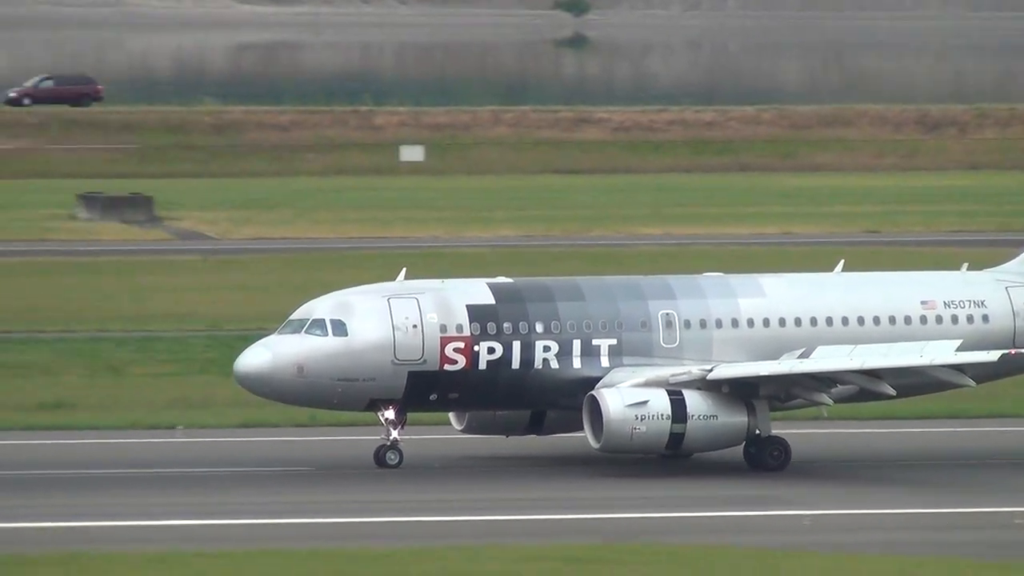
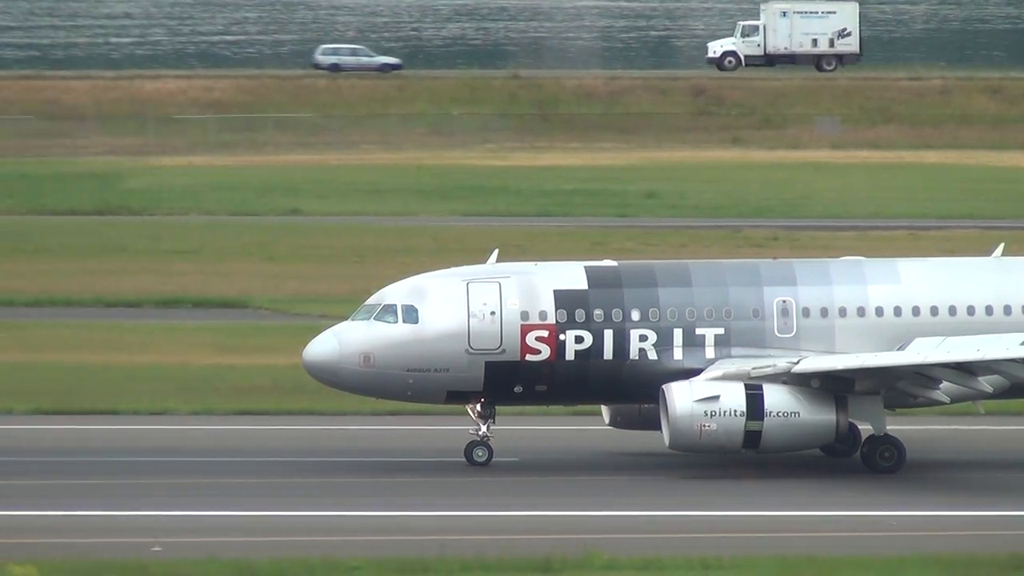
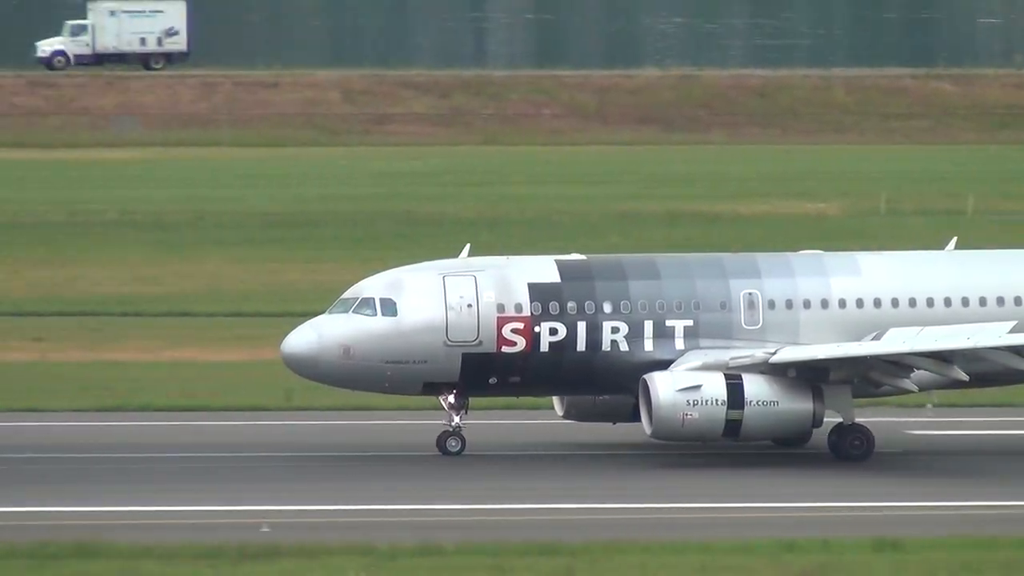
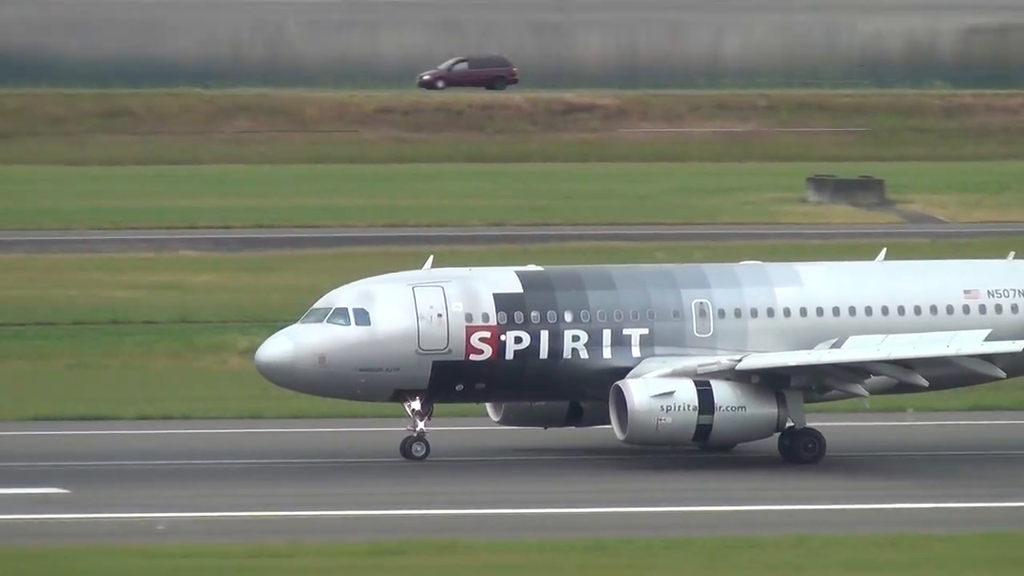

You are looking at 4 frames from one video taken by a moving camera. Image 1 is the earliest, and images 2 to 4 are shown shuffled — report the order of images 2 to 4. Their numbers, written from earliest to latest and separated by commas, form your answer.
4, 3, 2
